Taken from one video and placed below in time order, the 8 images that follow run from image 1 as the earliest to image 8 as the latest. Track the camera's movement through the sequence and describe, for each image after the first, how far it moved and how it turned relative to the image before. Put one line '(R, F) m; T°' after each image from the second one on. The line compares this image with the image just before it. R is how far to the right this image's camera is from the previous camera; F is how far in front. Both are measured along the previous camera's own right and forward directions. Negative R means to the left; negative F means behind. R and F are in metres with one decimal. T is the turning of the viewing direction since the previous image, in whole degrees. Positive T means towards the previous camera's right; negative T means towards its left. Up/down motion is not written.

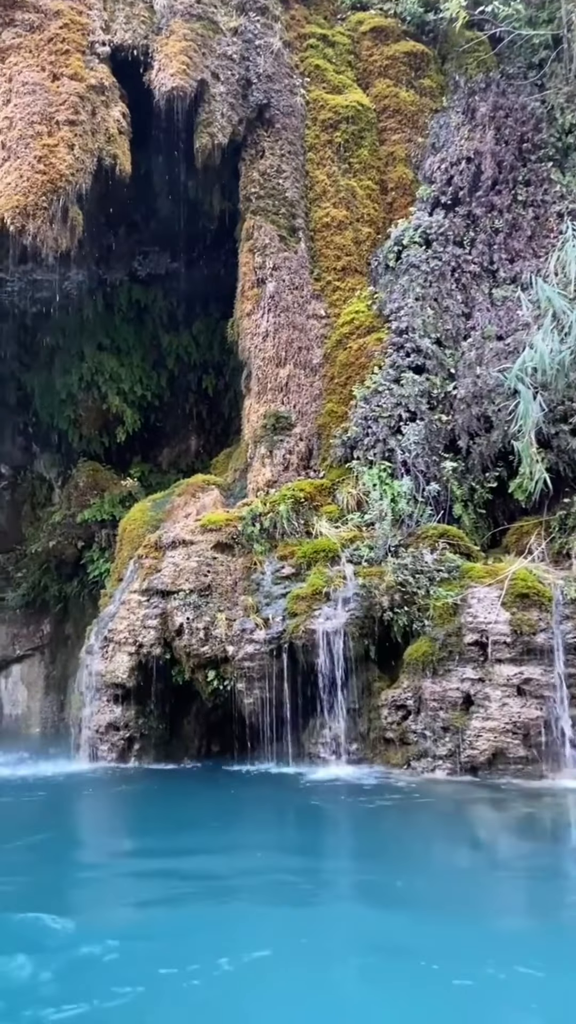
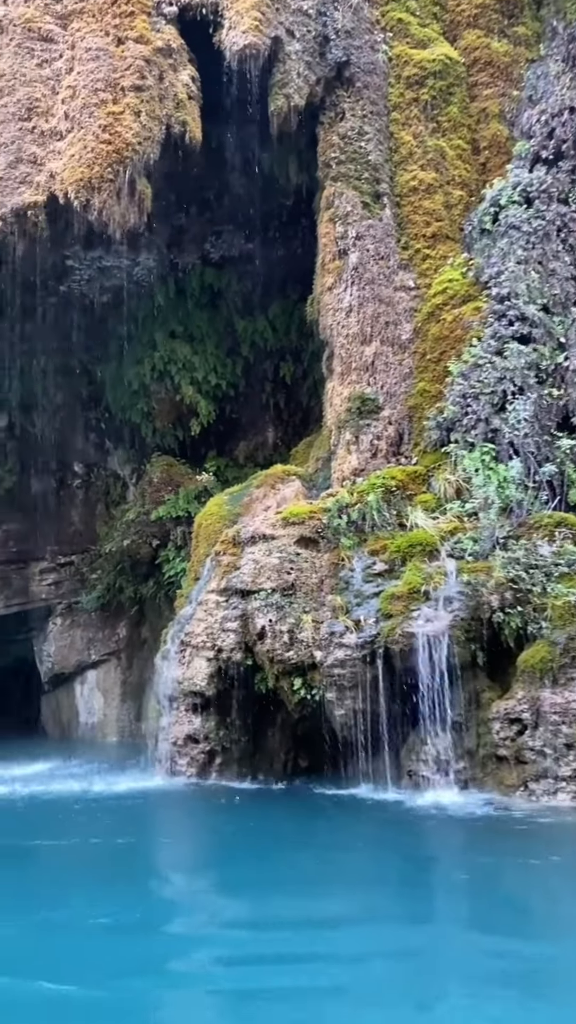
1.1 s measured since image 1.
(-0.2, +1.1) m; -5°
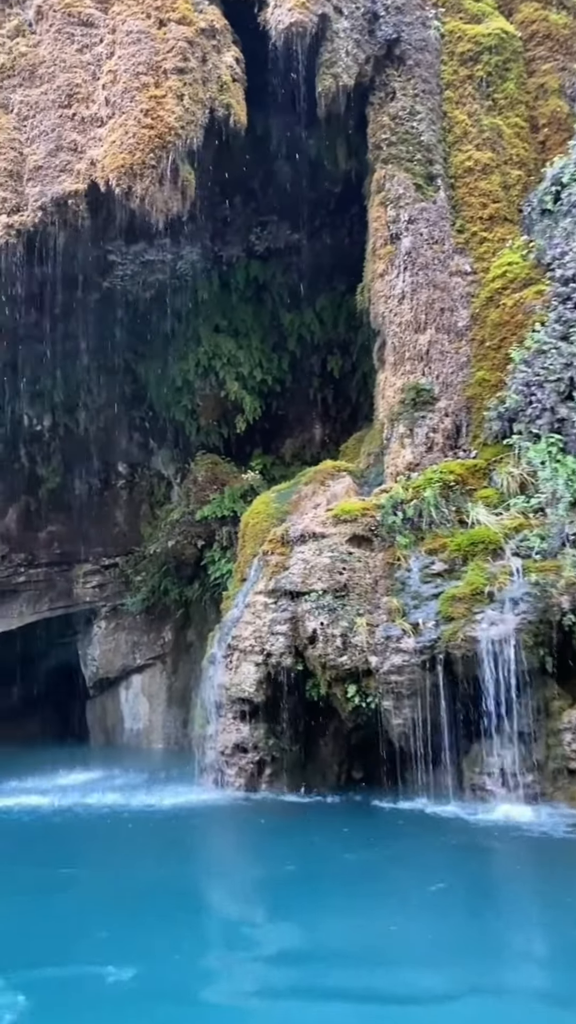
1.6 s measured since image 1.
(-0.1, +0.5) m; -3°
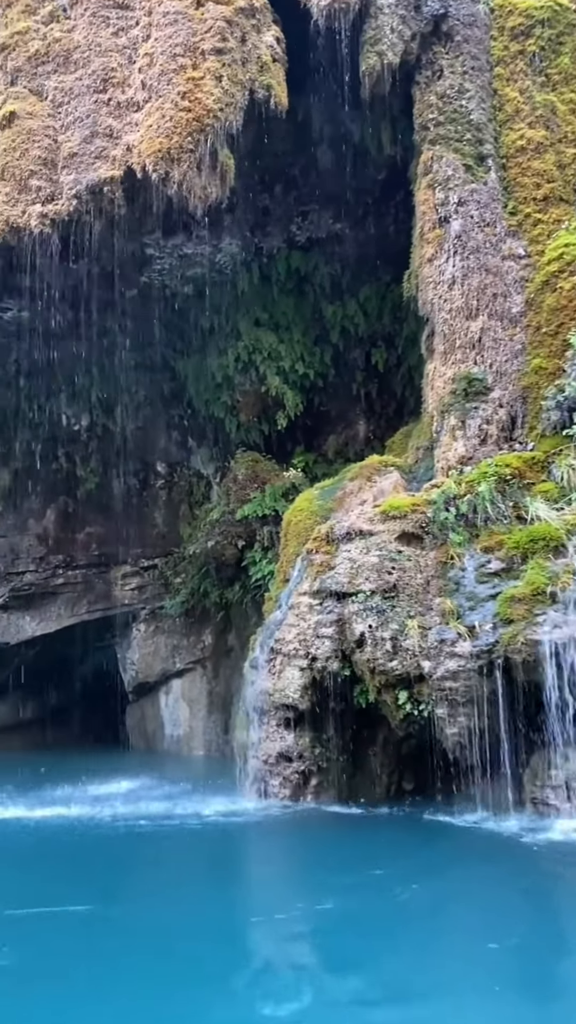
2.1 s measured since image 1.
(-0.1, +0.5) m; -3°
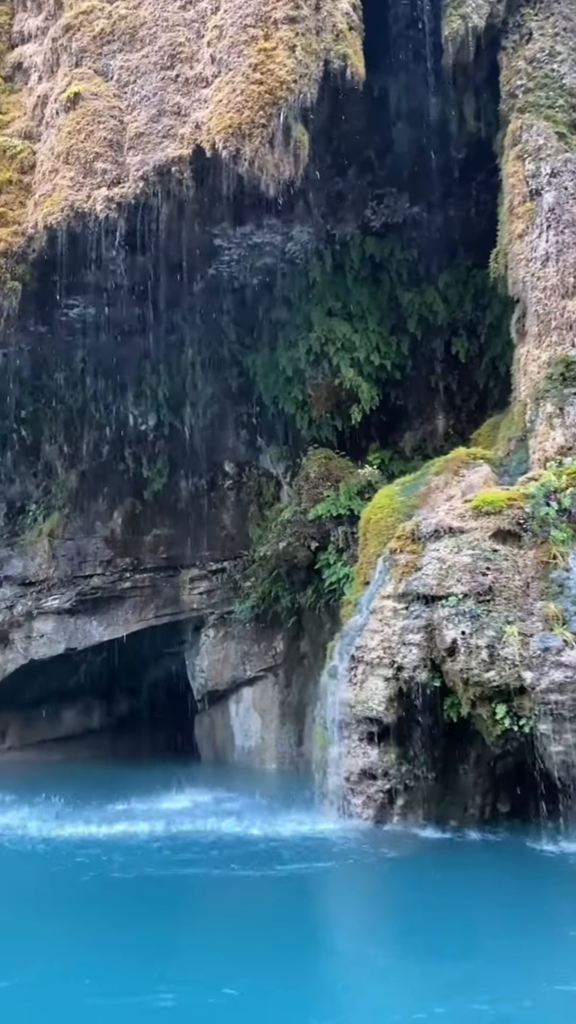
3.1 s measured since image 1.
(-0.2, +0.7) m; -4°
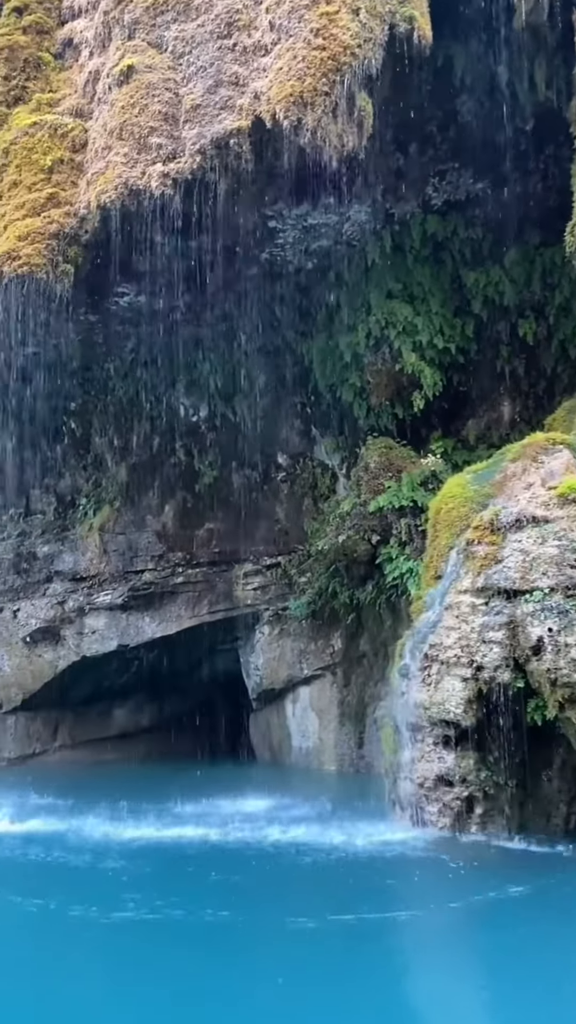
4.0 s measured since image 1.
(-0.3, +0.5) m; -3°
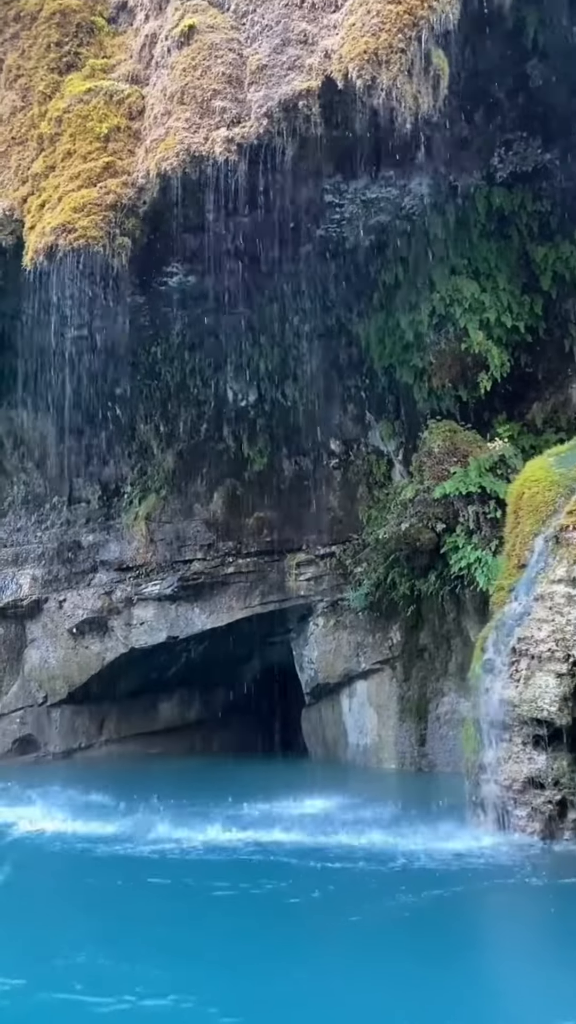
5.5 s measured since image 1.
(-0.5, +0.5) m; -2°
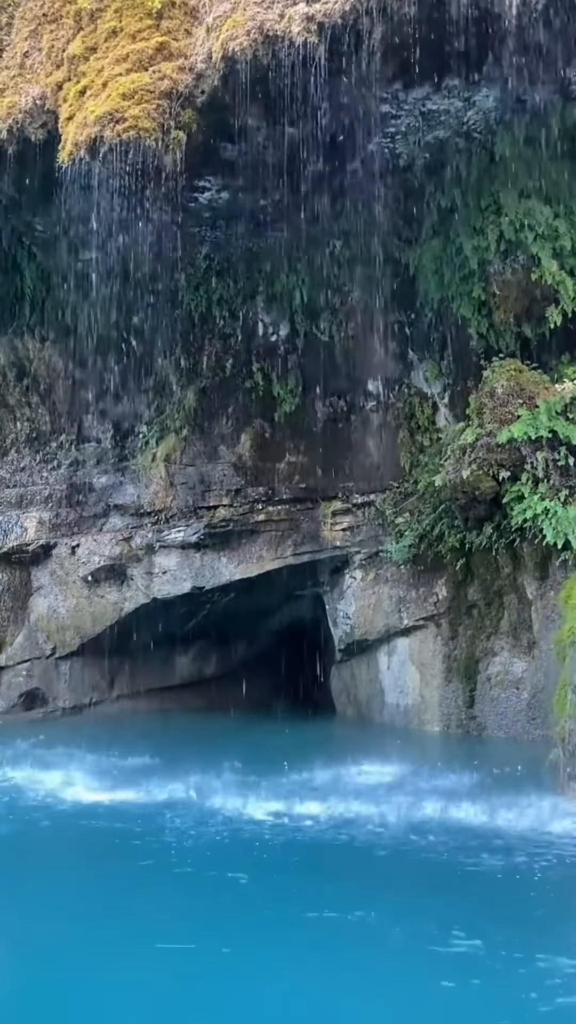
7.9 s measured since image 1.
(-1.0, +1.0) m; +2°
